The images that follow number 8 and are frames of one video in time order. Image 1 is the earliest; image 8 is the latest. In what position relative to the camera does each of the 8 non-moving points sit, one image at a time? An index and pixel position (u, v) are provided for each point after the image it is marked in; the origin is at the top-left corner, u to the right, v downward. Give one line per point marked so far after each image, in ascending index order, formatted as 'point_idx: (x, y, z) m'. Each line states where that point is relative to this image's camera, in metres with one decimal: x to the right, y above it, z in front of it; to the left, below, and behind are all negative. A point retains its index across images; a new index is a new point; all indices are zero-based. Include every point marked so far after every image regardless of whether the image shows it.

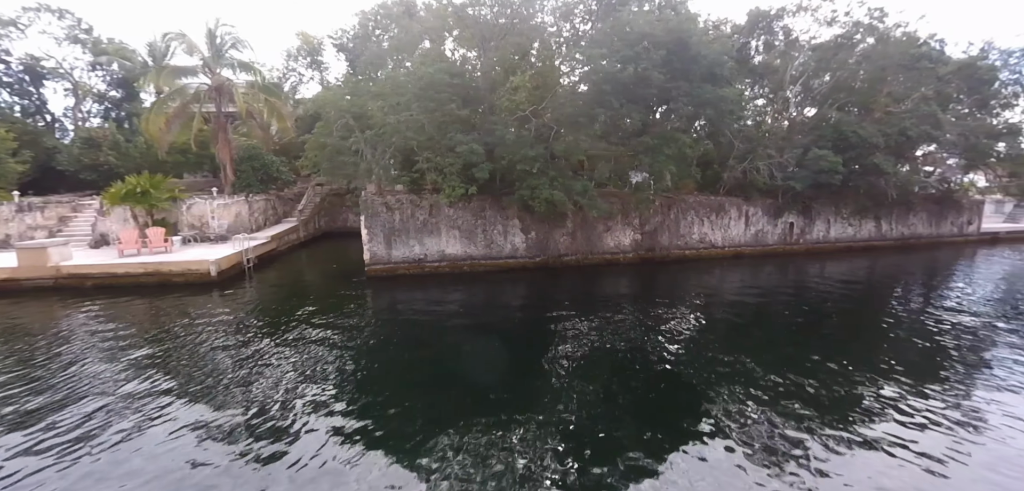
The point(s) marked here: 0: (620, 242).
0: (+5.5, +0.2, +19.3) m
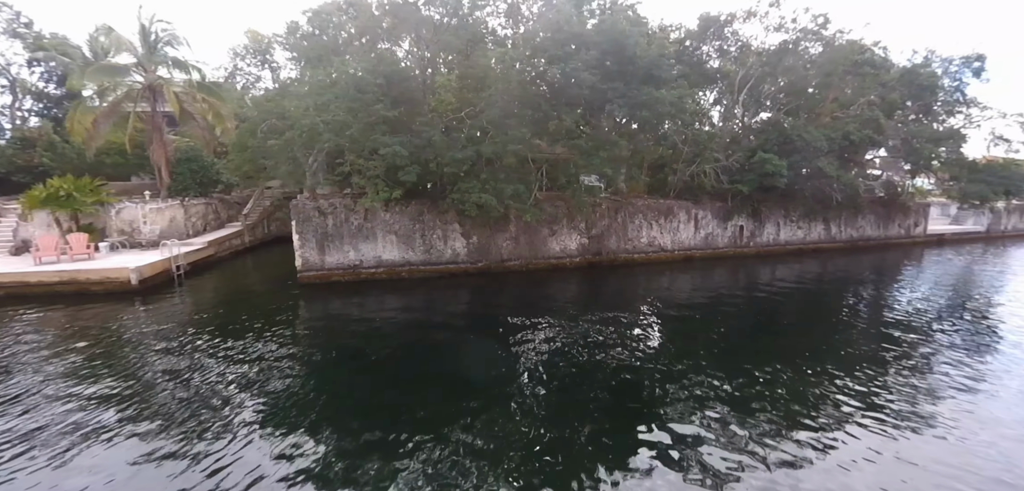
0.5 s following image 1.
0: (+2.7, 0.0, +19.0) m
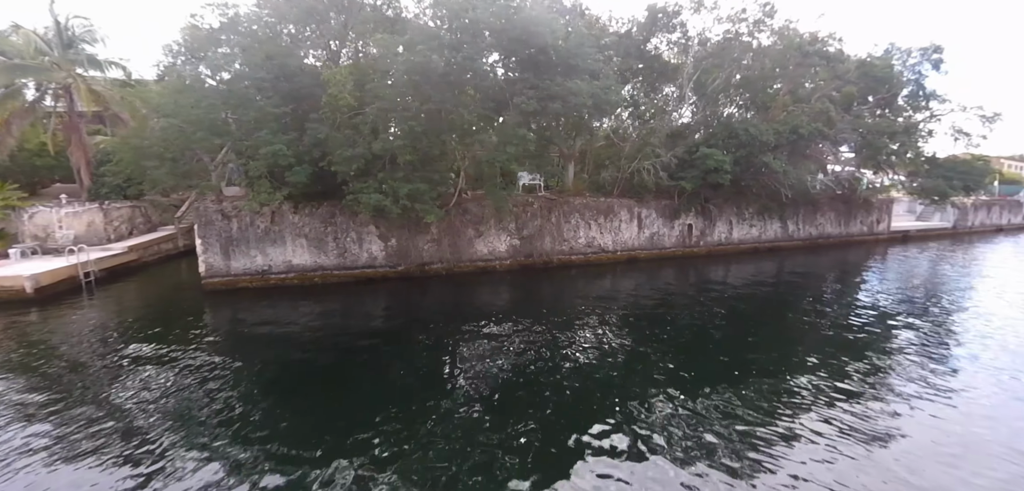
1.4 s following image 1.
0: (-0.9, -0.1, +18.0) m
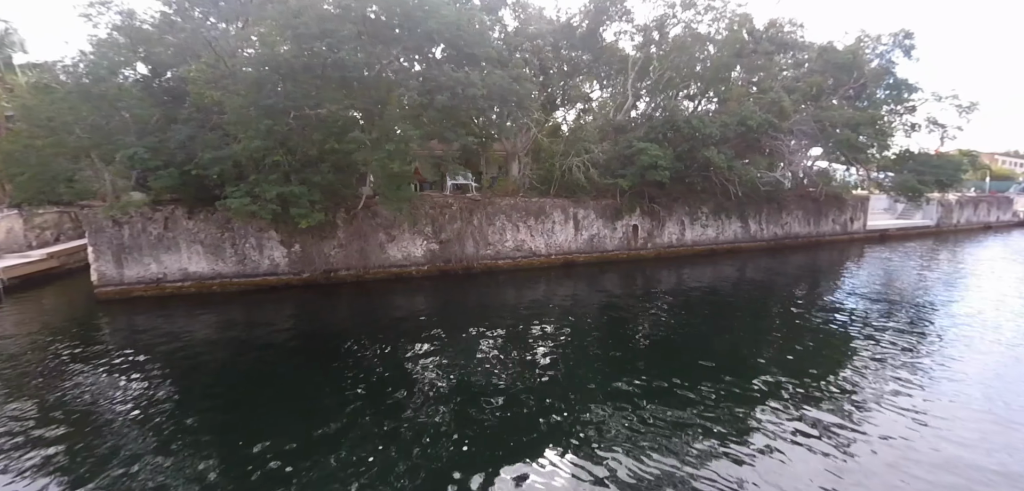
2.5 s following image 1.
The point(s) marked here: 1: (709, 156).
0: (-4.6, -0.3, +17.0) m
1: (+9.4, +4.3, +17.9) m
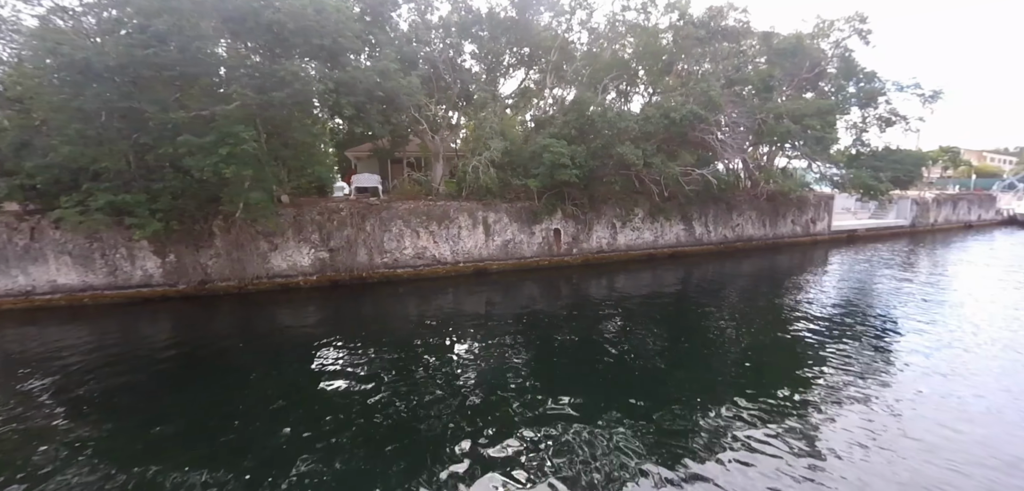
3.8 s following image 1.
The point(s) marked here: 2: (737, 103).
0: (-9.2, -0.7, +16.0) m
1: (+4.8, +4.0, +16.5) m
2: (+11.5, +7.1, +19.1) m
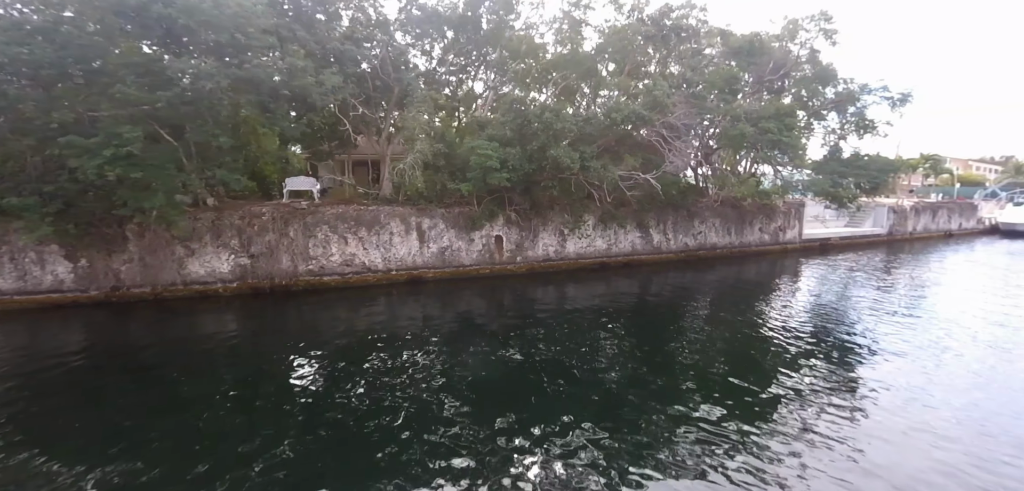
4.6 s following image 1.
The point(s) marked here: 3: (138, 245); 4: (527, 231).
0: (-12.1, -0.9, +15.4) m
1: (+1.9, +3.7, +15.6) m
2: (+8.7, +6.7, +18.2) m
3: (-14.6, 0.0, +14.7) m
4: (+0.7, +0.7, +18.8) m
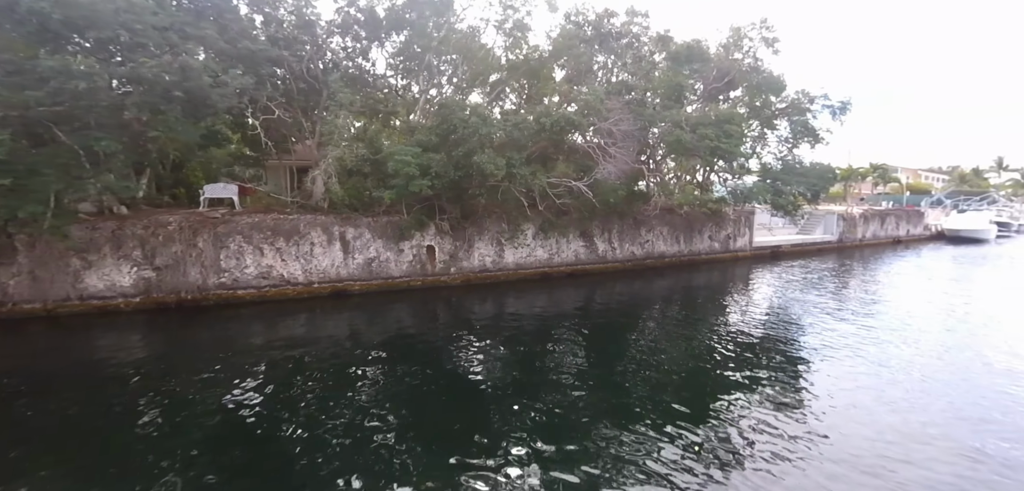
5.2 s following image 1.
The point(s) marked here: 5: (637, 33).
0: (-15.2, -1.4, +14.4) m
1: (-1.1, +3.2, +15.0) m
2: (+5.6, +6.2, +17.8) m
3: (-17.6, -0.4, +13.6) m
4: (-2.4, +0.2, +18.1) m
5: (+6.4, +11.0, +19.3) m
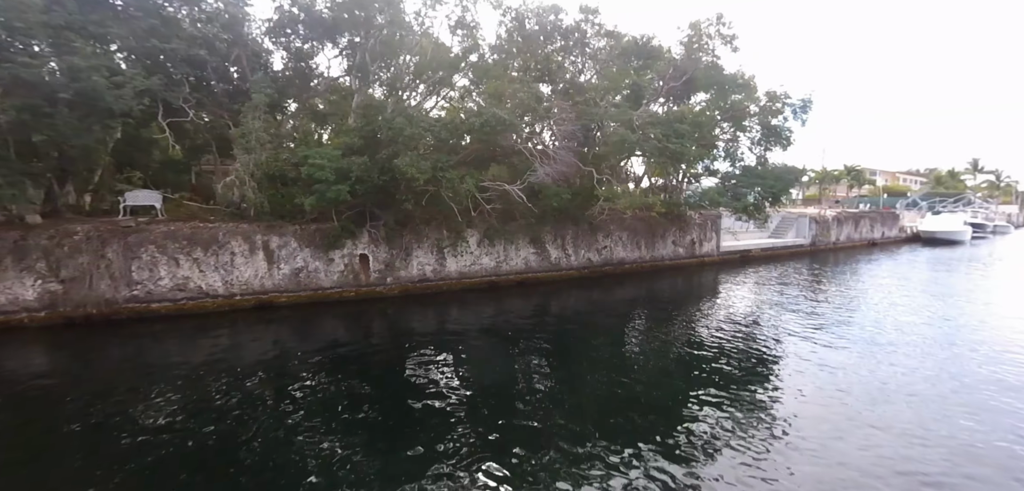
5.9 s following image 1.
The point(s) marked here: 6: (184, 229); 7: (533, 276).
0: (-17.9, -1.8, +13.6) m
1: (-3.9, +2.9, +14.2) m
2: (+2.8, +5.9, +16.9) m
3: (-20.3, -0.9, +12.8) m
4: (-5.1, -0.1, +17.2) m
5: (+3.7, +10.7, +18.5) m
6: (-12.6, +0.7, +14.9) m
7: (+1.3, -1.6, +19.6) m
